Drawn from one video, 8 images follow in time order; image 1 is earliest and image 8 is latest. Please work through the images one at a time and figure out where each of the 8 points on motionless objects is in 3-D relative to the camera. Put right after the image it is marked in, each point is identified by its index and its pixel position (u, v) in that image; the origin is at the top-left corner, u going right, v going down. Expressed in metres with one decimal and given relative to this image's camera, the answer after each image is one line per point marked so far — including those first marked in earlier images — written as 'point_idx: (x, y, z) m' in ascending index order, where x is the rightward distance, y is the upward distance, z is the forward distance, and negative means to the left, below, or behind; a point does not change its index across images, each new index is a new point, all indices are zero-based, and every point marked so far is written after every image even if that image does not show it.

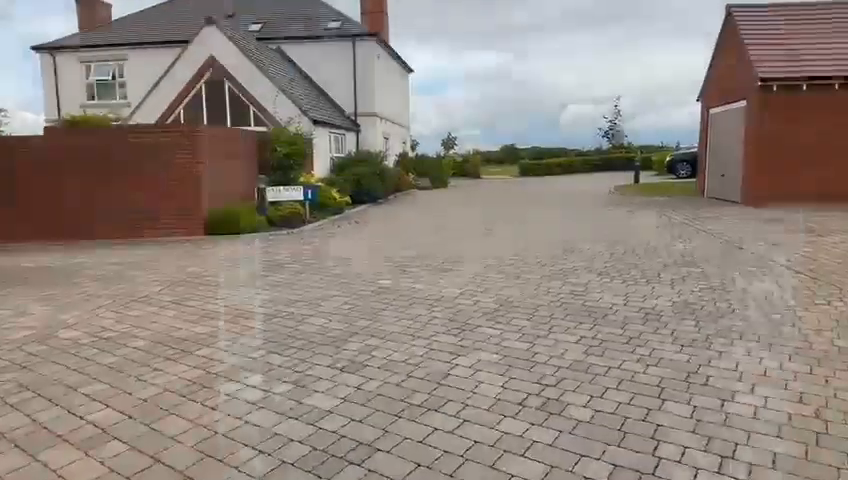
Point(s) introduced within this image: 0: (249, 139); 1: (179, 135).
0: (-4.2, +2.4, +13.7) m
1: (-4.9, +2.1, +11.6) m
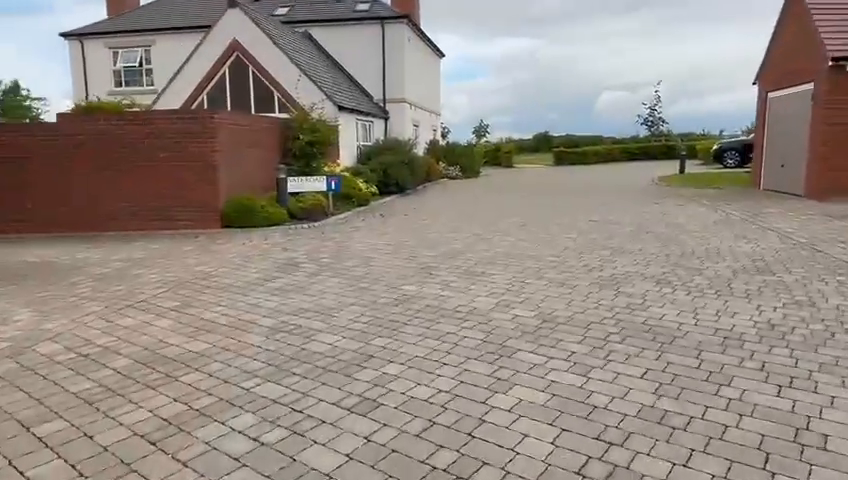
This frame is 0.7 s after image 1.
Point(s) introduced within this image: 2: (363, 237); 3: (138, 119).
0: (-3.5, +2.6, +13.0) m
1: (-4.3, +2.2, +10.9) m
2: (-1.1, +0.1, +10.0) m
3: (-5.5, +2.3, +11.1) m
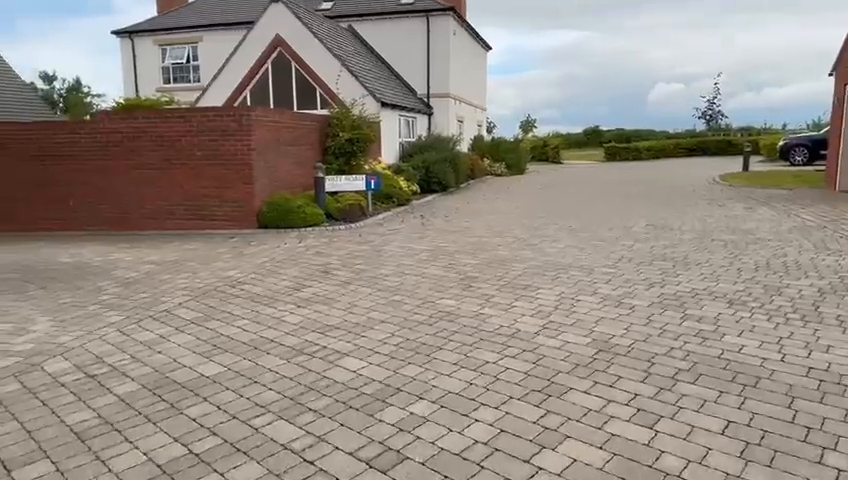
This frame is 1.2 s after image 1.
0: (-2.5, +2.5, +12.6) m
1: (-3.5, +2.2, +10.6) m
2: (-0.4, 0.0, +9.5) m
3: (-4.7, +2.3, +10.9) m
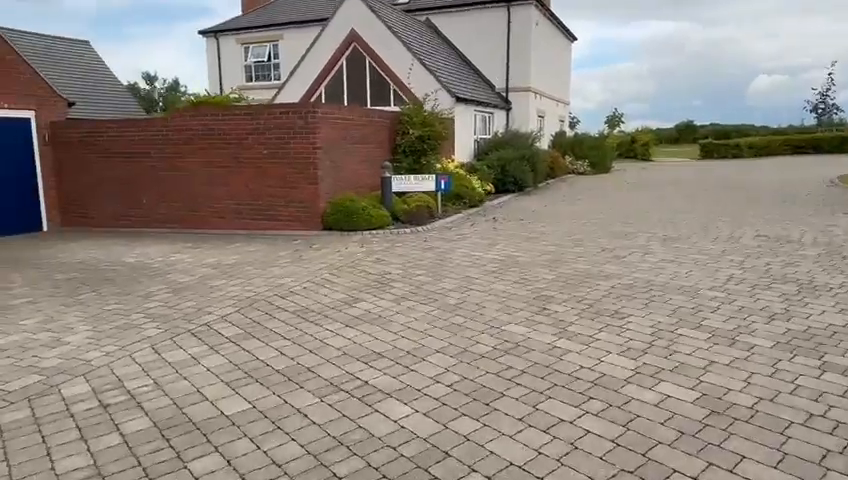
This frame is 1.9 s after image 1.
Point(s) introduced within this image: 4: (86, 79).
0: (-1.0, +2.5, +12.0) m
1: (-2.2, +2.2, +10.2) m
2: (+0.7, -0.1, +8.6) m
3: (-3.4, +2.3, +10.6) m
4: (-11.1, +5.3, +18.9) m
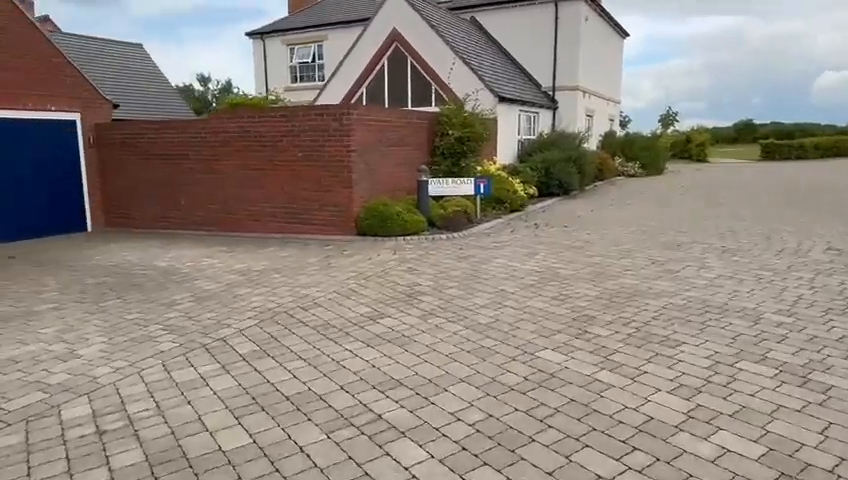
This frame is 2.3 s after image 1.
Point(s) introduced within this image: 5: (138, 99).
0: (-0.2, +2.4, +11.6) m
1: (-1.6, +2.1, +9.9) m
2: (+1.2, -0.2, +8.1) m
3: (-2.7, +2.3, +10.4) m
4: (-9.7, +5.3, +19.3) m
5: (-9.2, +4.5, +18.4) m
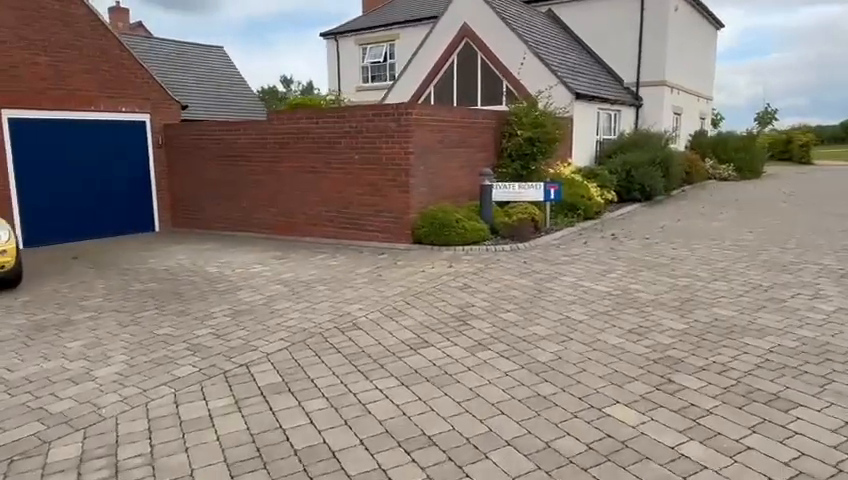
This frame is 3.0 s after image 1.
0: (+1.1, +2.2, +10.8) m
1: (-0.5, +2.0, +9.3) m
2: (+1.9, -0.4, +7.2) m
3: (-1.5, +2.2, +9.9) m
4: (-7.3, +5.4, +19.7) m
5: (-7.0, +4.6, +18.7) m
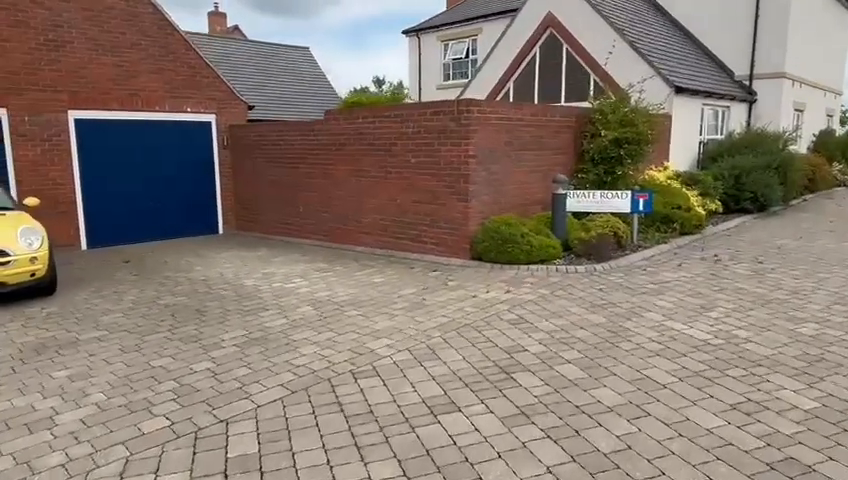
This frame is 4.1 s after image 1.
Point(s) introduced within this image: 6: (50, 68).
0: (+2.3, +2.0, +9.5) m
1: (+0.4, +1.8, +8.2) m
2: (+2.4, -0.7, +5.8) m
3: (-0.5, +2.0, +9.0) m
4: (-4.6, +5.4, +19.5) m
5: (-4.4, +4.5, +18.5) m
6: (-6.7, +3.1, +10.3) m
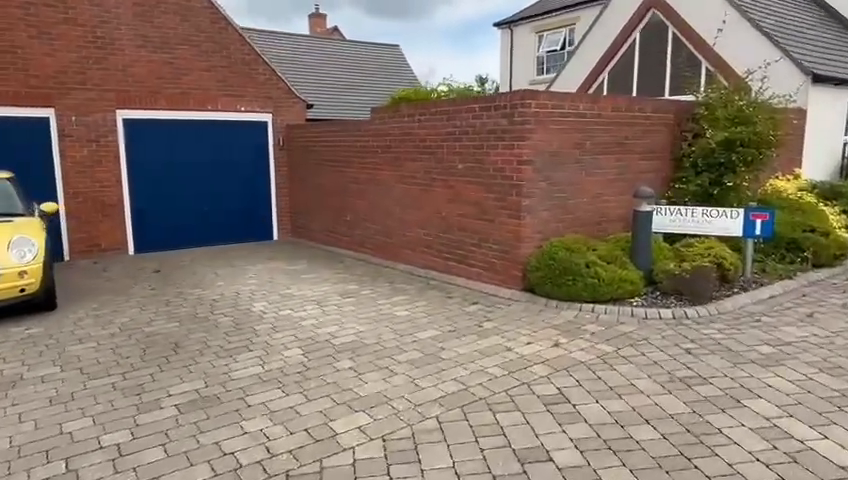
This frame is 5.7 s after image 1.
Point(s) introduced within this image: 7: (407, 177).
0: (+3.0, +1.6, +7.6) m
1: (+0.9, +1.5, +6.6) m
2: (+2.4, -1.1, +3.9) m
3: (+0.2, +1.7, +7.6) m
4: (-1.9, +5.2, +18.6) m
5: (-1.9, +4.4, +17.6) m
6: (-5.7, +3.0, +9.9) m
7: (-0.2, +0.9, +8.3) m
